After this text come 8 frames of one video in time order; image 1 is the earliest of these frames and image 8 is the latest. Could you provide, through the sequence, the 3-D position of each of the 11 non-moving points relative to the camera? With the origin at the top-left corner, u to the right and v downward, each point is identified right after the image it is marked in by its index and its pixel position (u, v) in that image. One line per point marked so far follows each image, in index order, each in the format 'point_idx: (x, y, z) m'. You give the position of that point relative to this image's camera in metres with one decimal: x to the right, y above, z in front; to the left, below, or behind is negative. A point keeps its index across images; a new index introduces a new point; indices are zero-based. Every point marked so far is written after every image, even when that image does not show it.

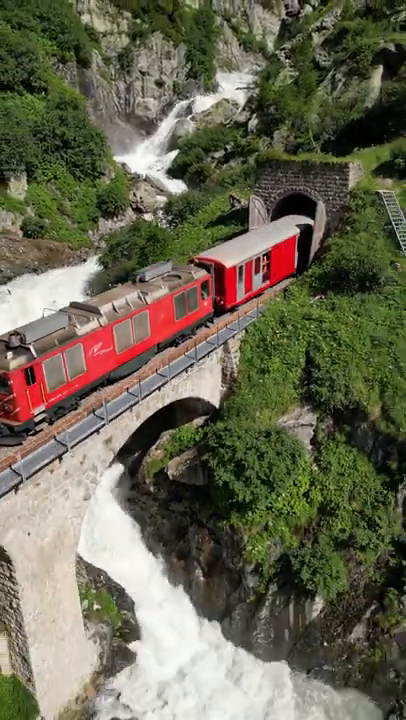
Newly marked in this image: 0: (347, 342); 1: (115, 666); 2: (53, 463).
0: (+4.5, +0.6, +15.9) m
1: (-2.7, -9.0, +14.9) m
2: (-3.4, -2.4, +11.4) m
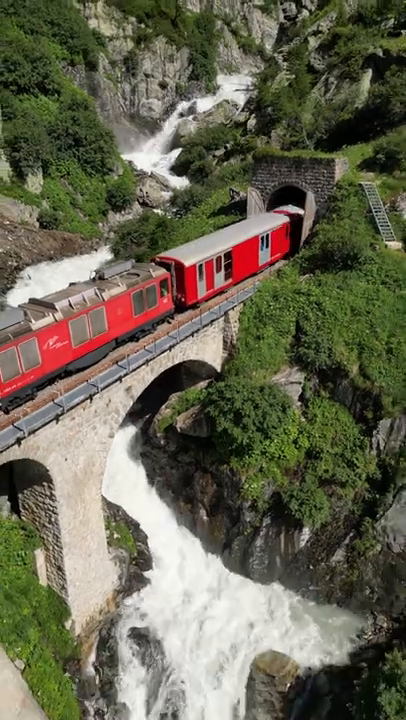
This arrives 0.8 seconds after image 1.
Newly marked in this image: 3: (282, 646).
0: (+4.7, +1.8, +18.4) m
1: (-2.5, -7.8, +17.4) m
2: (-3.3, -1.2, +13.9) m
3: (+2.5, -8.8, +15.9) m
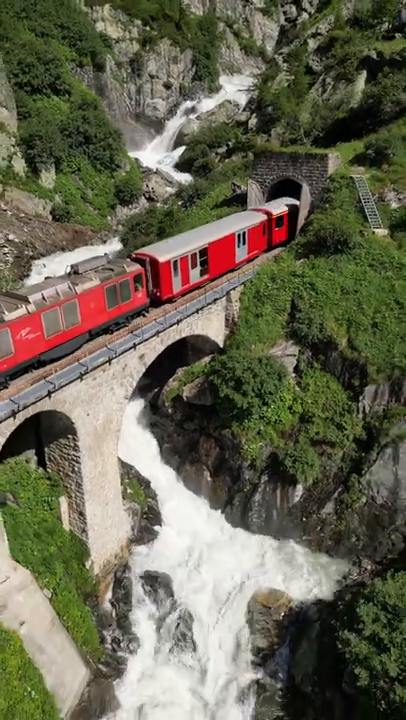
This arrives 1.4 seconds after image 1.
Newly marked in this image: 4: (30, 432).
0: (+4.8, +2.8, +20.4) m
1: (-2.4, -6.8, +19.4) m
2: (-3.1, -0.2, +15.9) m
3: (+2.6, -7.8, +17.9) m
4: (-5.9, -2.4, +17.1) m
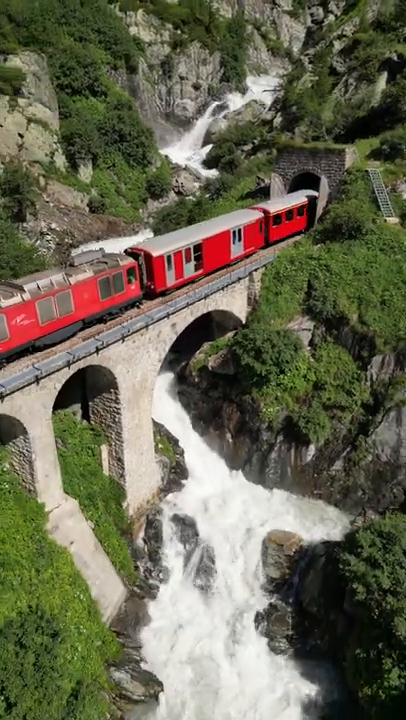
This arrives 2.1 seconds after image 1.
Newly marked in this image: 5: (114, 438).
0: (+6.0, +3.9, +22.6) m
1: (-1.4, -5.5, +21.9) m
2: (-2.2, +1.1, +18.4) m
3: (+3.5, -6.6, +20.2) m
4: (-5.0, -1.1, +19.7) m
5: (-3.5, -3.0, +19.5) m
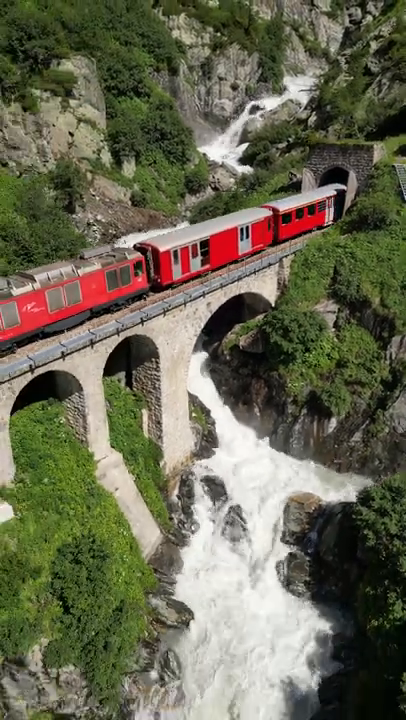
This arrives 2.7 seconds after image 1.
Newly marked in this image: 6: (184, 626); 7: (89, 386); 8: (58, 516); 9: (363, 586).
0: (+7.6, +4.9, +24.3) m
1: (0.0, -4.4, +24.1) m
2: (-0.9, +2.2, +20.7) m
3: (+4.7, -5.6, +22.1) m
4: (-3.6, +0.1, +22.1) m
5: (-2.2, -1.9, +21.8) m
6: (-0.7, -9.4, +17.8) m
7: (-4.1, -1.0, +18.2) m
8: (-4.8, -5.2, +16.9) m
9: (+5.4, -7.7, +17.1) m
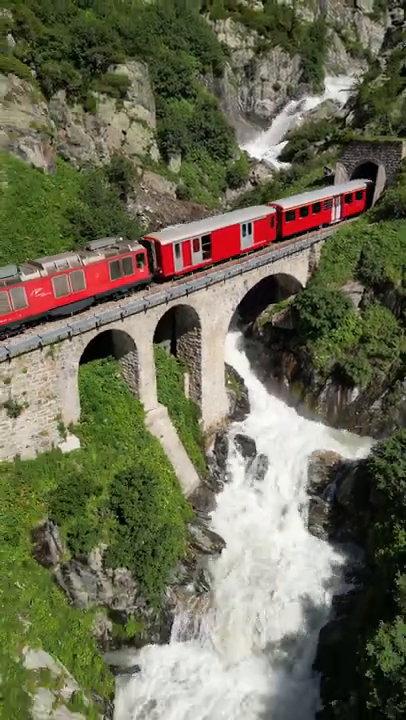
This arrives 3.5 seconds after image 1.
0: (+9.7, +6.1, +26.7) m
1: (+1.8, -3.0, +27.0) m
2: (+0.9, +3.7, +23.7) m
3: (+6.4, -4.3, +24.7) m
4: (-1.8, +1.7, +25.3) m
5: (-0.4, -0.4, +24.9) m
6: (+0.5, -7.9, +20.8) m
7: (-2.6, +0.6, +21.4) m
8: (-3.5, -3.6, +20.2) m
9: (+6.7, -6.4, +19.7) m
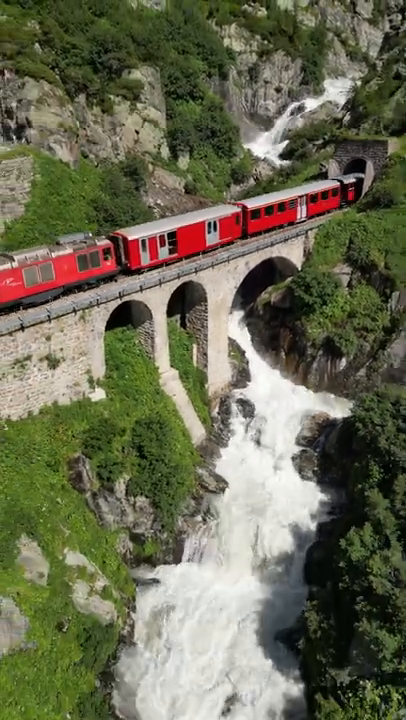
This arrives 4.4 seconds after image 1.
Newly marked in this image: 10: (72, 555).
0: (+10.1, +7.6, +30.2) m
1: (+2.1, -1.4, +30.6) m
2: (+1.3, +5.3, +27.2) m
3: (+6.7, -2.8, +28.2) m
4: (-1.4, +3.3, +28.8) m
5: (0.0, +1.2, +28.4) m
6: (+0.8, -6.3, +24.3) m
7: (-2.2, +2.2, +25.0) m
8: (-3.2, -1.9, +23.7) m
9: (+7.0, -4.8, +23.1) m
10: (-4.9, -7.2, +18.6) m
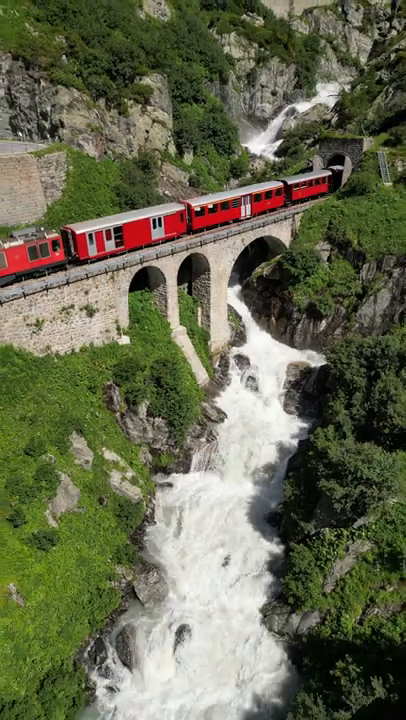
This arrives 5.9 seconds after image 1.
0: (+10.4, +10.3, +36.1) m
1: (+2.4, +1.3, +36.5) m
2: (+1.5, +8.0, +33.1) m
3: (+6.9, -0.1, +34.1) m
4: (-1.2, +6.0, +34.7) m
5: (+0.2, +3.9, +34.4) m
6: (+1.1, -3.6, +30.2) m
7: (-2.0, +4.9, +30.9) m
8: (-3.0, +0.8, +29.6) m
9: (+7.2, -2.1, +29.1) m
10: (-4.6, -4.5, +24.5) m
